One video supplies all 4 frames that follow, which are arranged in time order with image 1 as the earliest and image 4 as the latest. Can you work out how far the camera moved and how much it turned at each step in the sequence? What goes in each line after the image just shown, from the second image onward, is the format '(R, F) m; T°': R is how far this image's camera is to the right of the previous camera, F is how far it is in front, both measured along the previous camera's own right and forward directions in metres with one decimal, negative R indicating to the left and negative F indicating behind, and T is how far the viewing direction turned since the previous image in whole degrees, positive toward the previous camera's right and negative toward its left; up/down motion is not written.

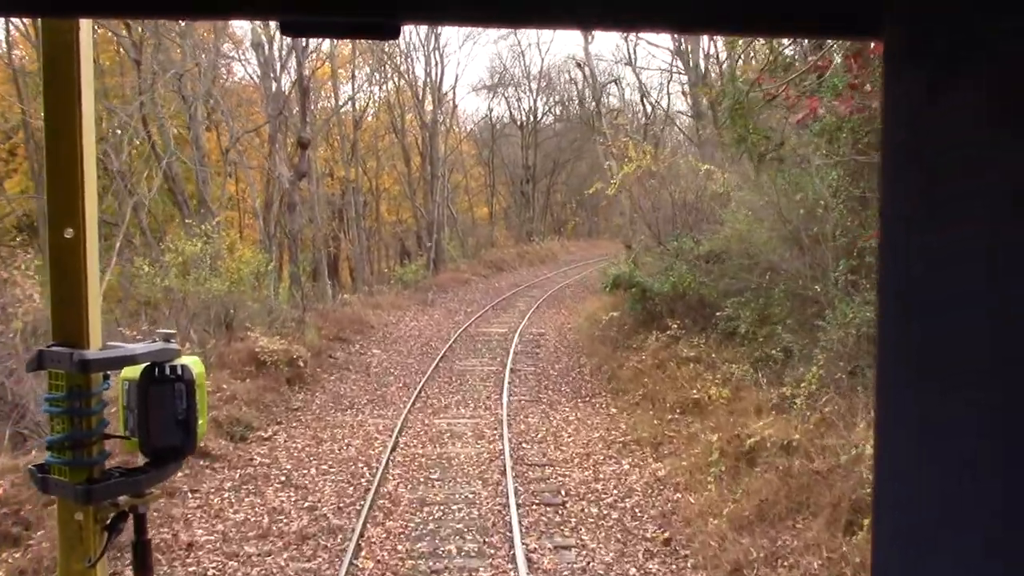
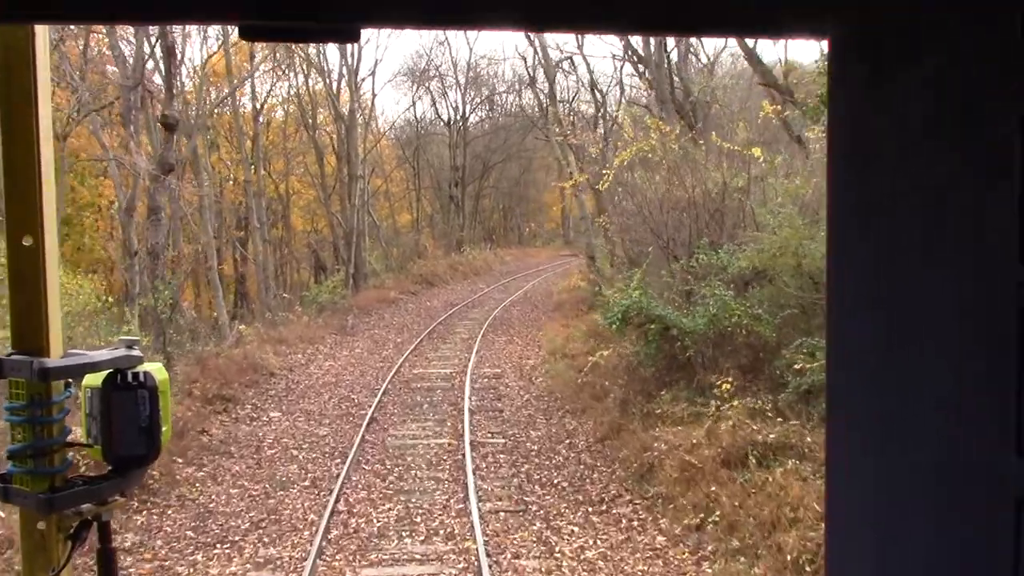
(-0.4, +5.2) m; +4°
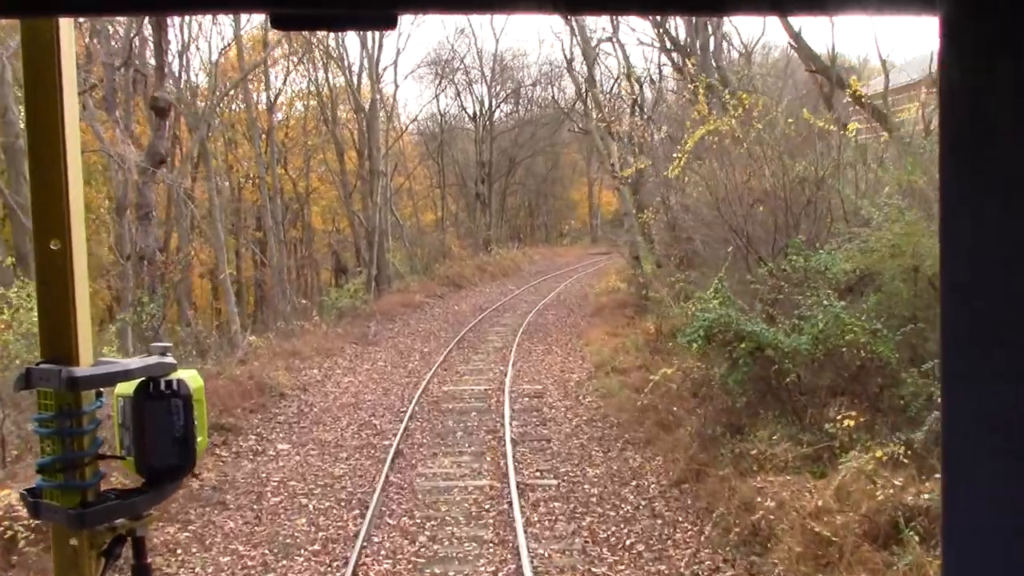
(-0.3, +2.0) m; -1°
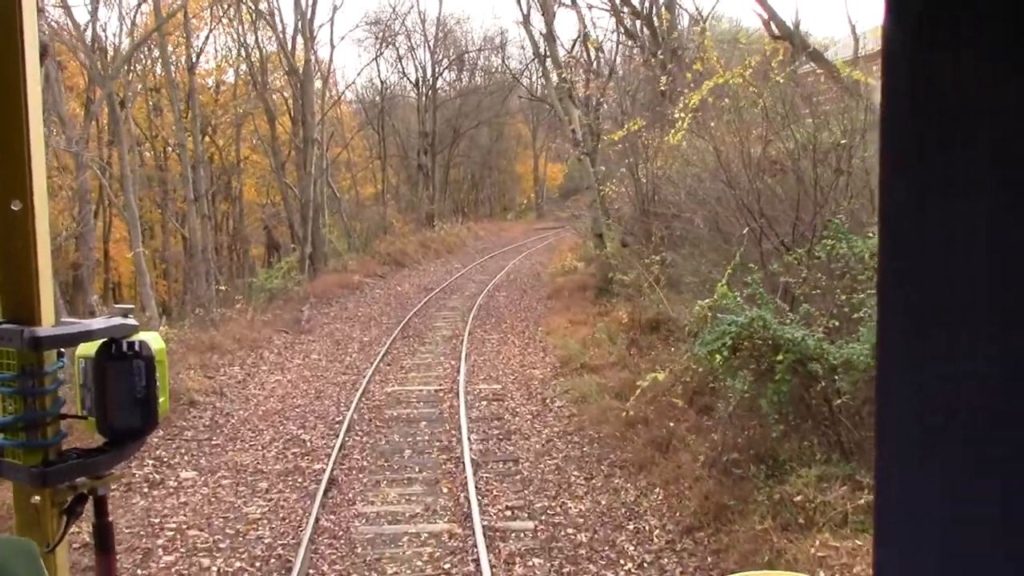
(-0.2, +2.1) m; +3°
